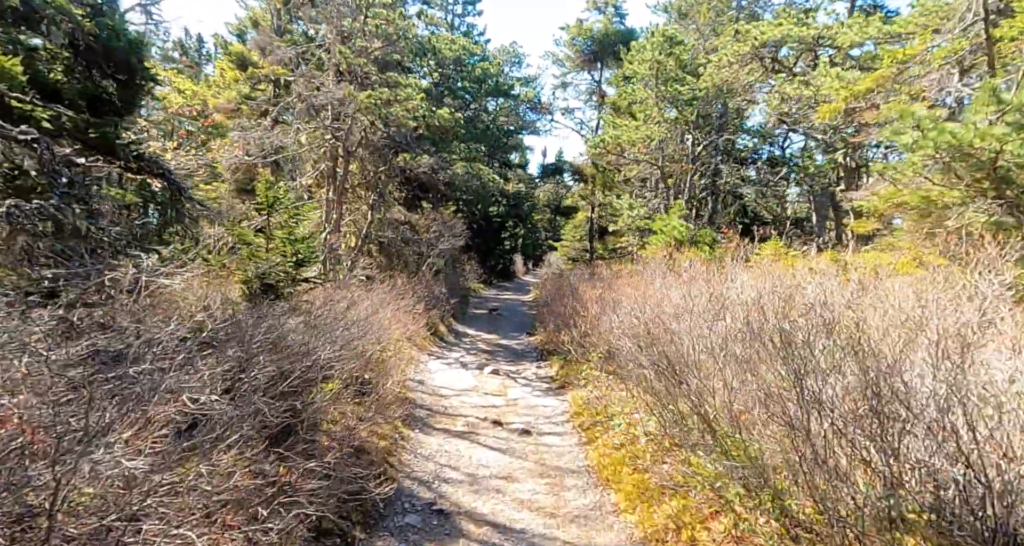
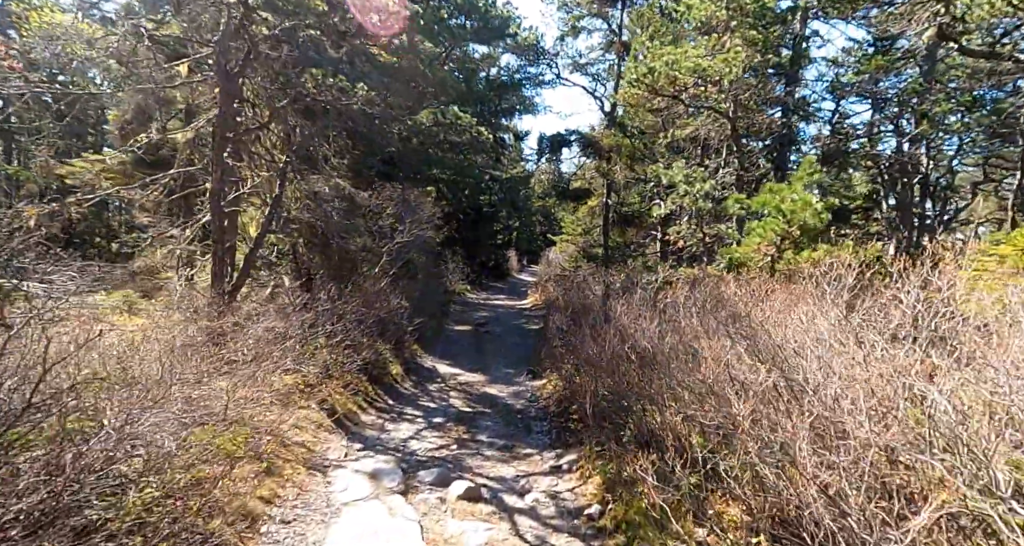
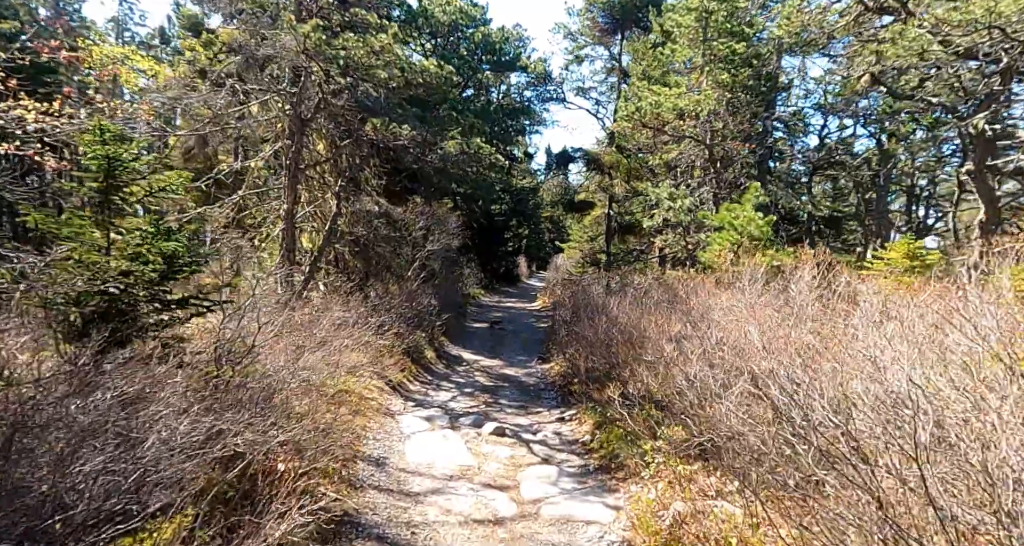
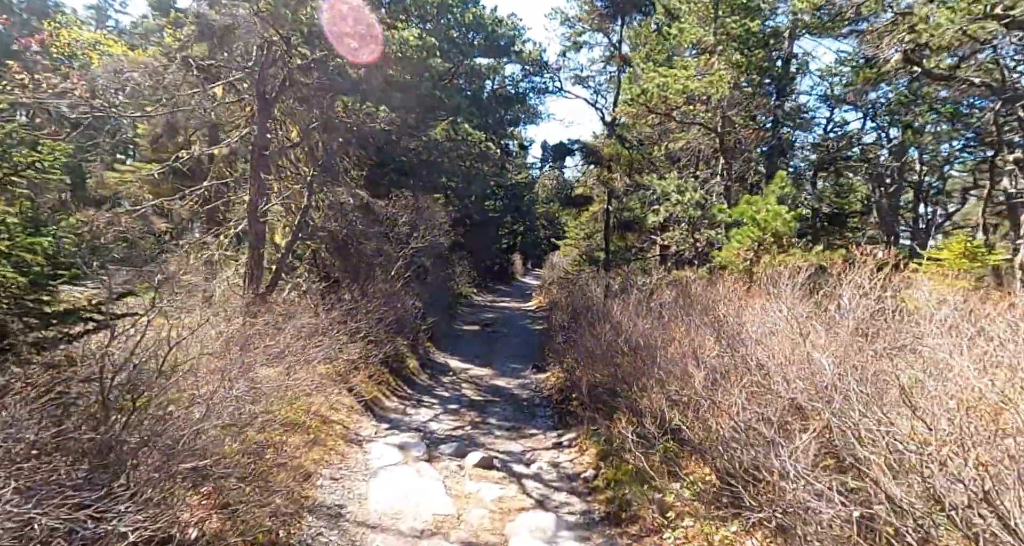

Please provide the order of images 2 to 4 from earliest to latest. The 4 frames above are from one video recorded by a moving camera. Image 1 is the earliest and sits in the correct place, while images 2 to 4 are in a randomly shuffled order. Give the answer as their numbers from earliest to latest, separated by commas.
3, 4, 2
